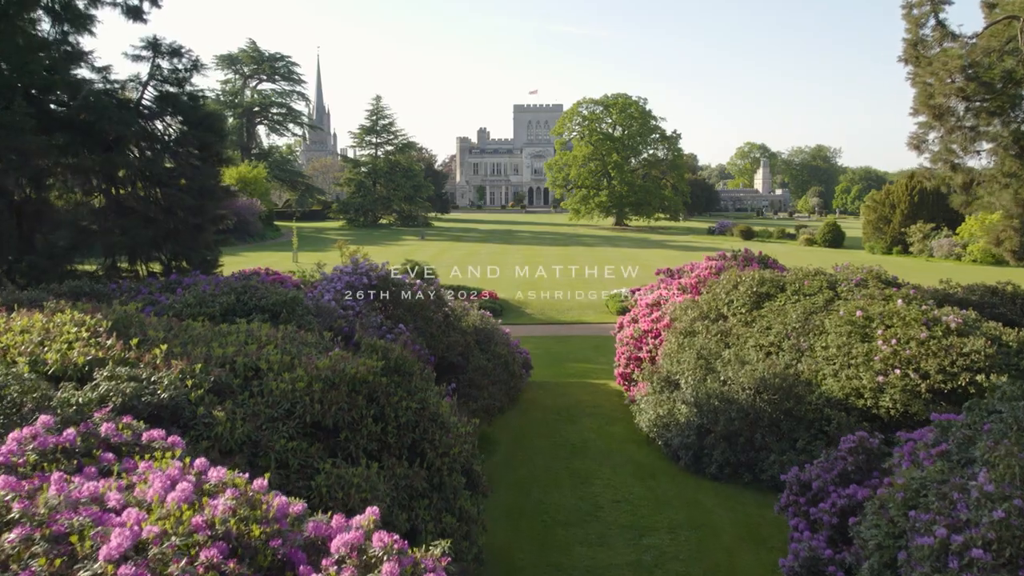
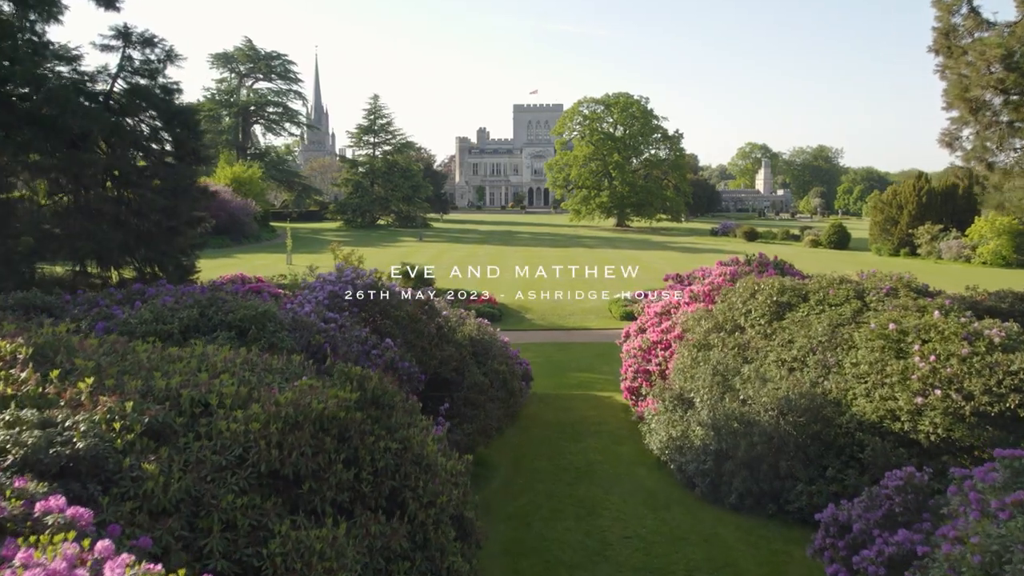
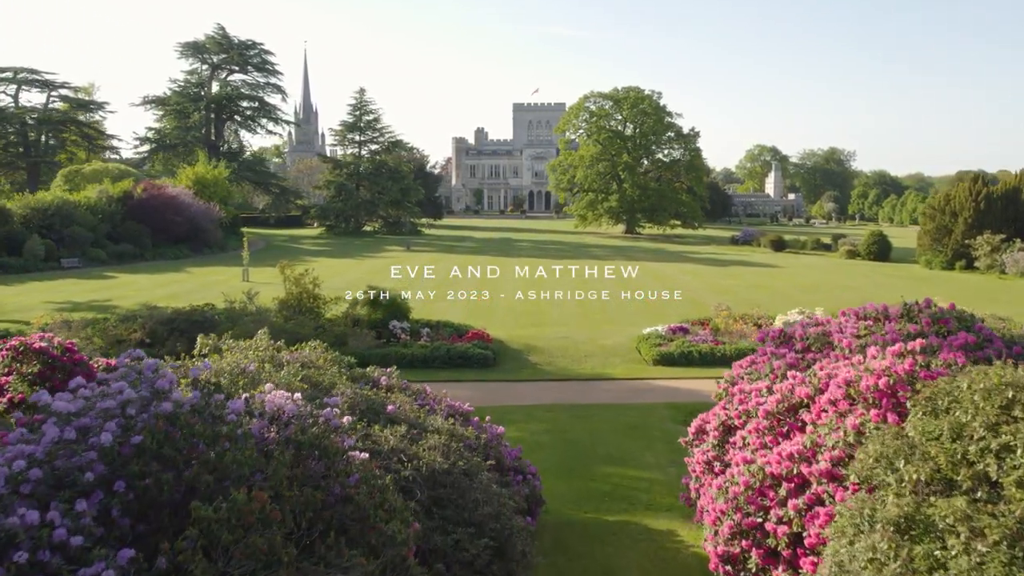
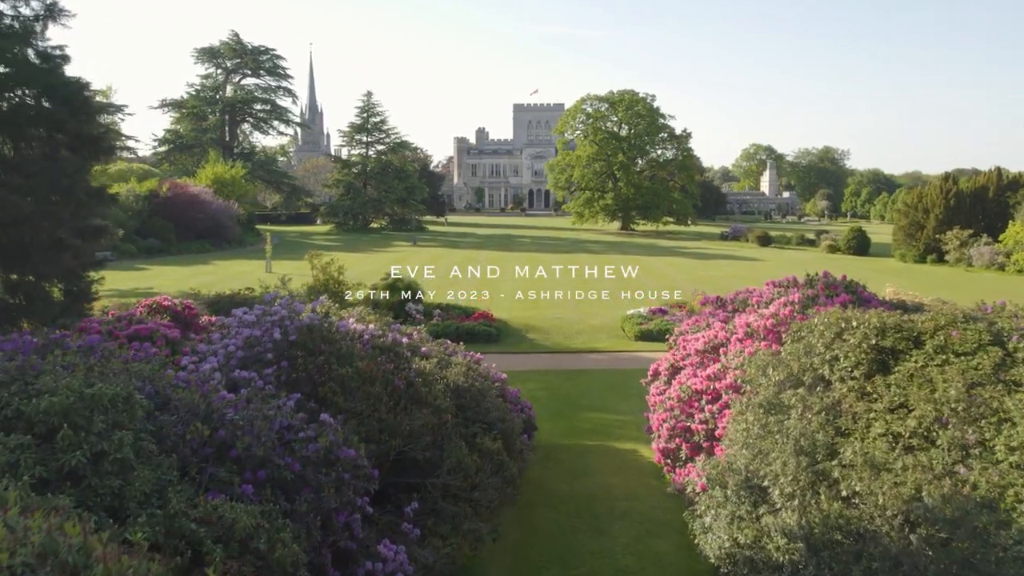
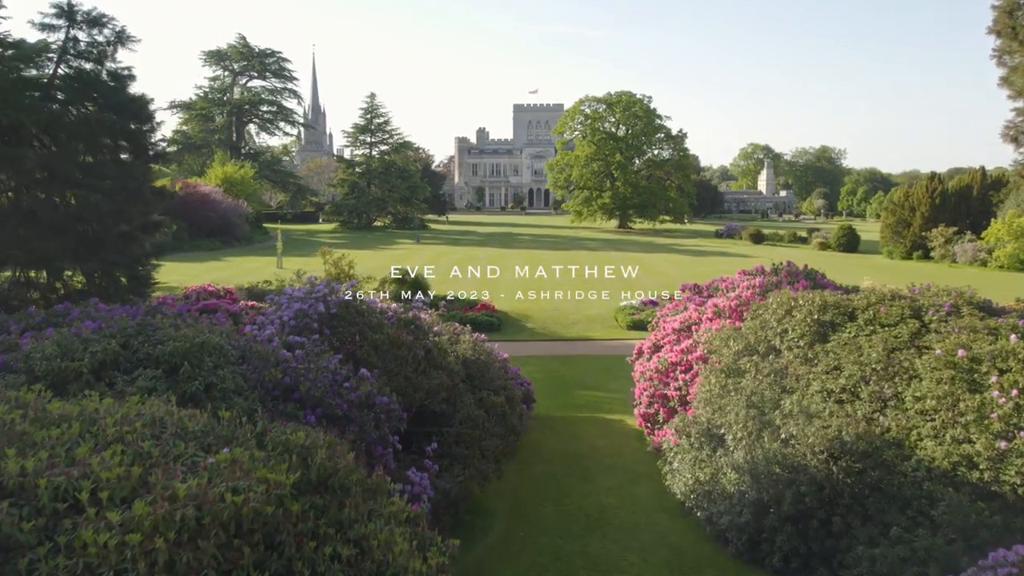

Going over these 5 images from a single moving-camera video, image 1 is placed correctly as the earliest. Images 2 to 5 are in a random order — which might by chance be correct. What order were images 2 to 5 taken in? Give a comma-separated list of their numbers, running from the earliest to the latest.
2, 5, 4, 3
